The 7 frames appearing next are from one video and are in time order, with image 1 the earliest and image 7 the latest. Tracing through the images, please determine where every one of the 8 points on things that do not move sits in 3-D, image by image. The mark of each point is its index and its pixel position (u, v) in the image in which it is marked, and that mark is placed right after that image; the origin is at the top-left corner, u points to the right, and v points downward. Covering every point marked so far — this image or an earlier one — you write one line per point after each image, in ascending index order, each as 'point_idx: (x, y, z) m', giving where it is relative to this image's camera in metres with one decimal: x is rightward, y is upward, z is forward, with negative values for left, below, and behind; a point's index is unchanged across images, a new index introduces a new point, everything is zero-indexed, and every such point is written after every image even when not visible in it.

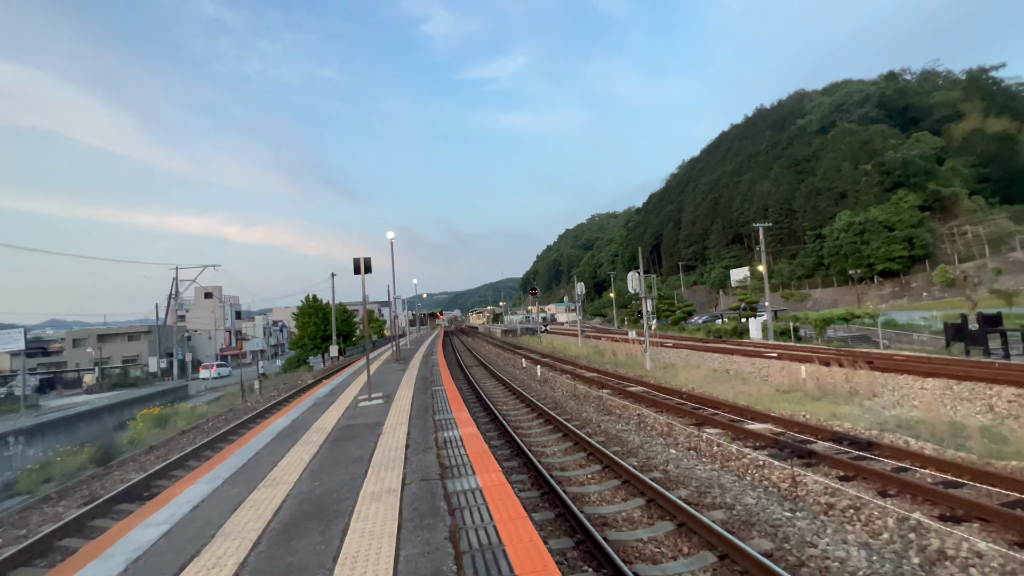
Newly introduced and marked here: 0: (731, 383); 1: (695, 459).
0: (+7.4, -3.2, +15.2) m
1: (+2.7, -2.5, +6.6) m
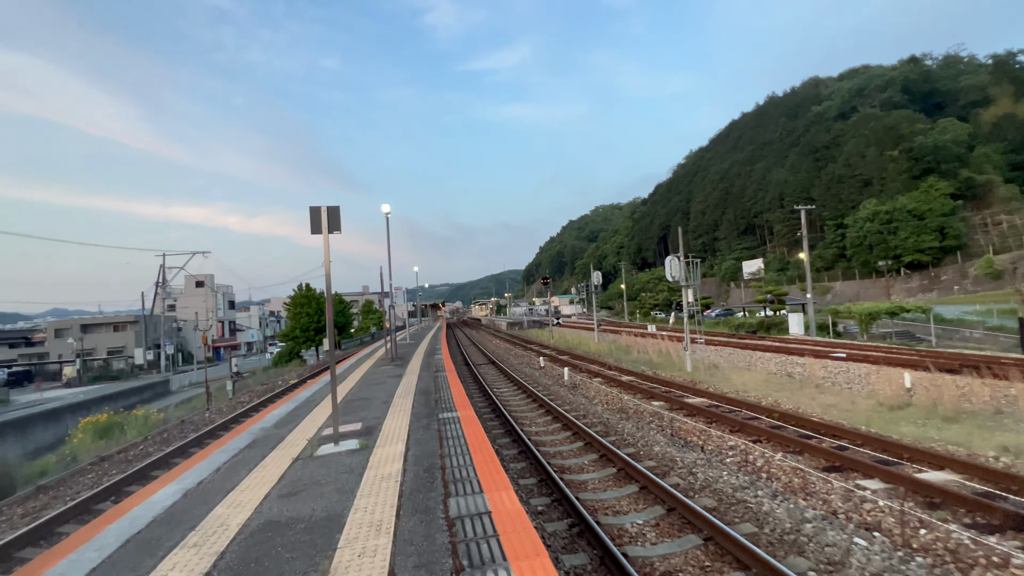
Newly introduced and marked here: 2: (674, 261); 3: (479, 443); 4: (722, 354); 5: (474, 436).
0: (+8.1, -2.9, +12.3) m
1: (+3.3, -2.3, +3.7) m
2: (+6.2, +1.1, +17.2) m
3: (-0.5, -2.3, +6.8) m
4: (+8.7, -2.7, +18.7) m
5: (-0.6, -2.3, +7.1) m
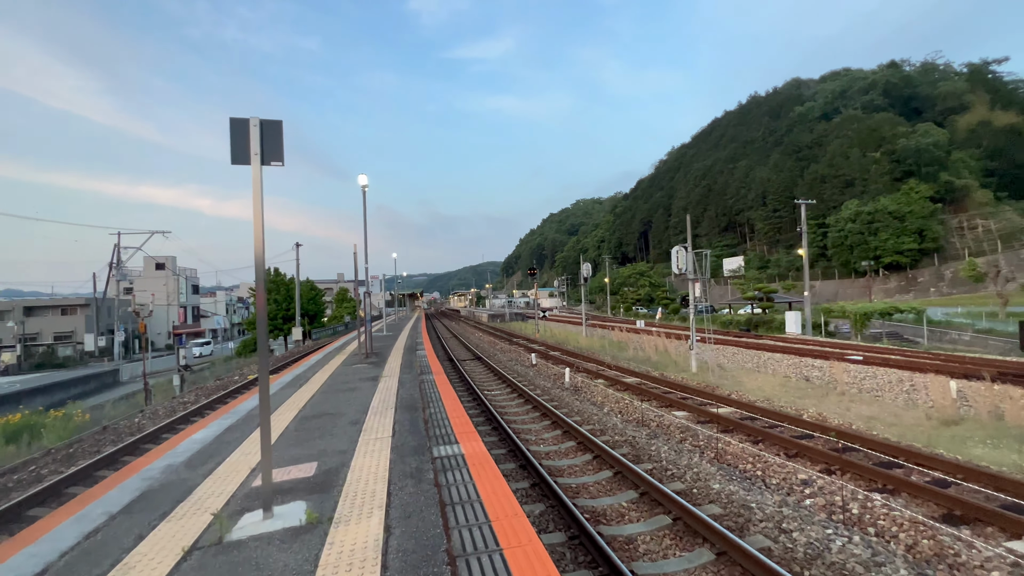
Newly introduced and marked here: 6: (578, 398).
0: (+7.9, -2.8, +11.0) m
1: (+3.6, -2.2, +2.2) m
2: (+5.9, +1.3, +15.7) m
3: (-0.3, -2.1, +5.1) m
4: (+8.3, -2.5, +17.5) m
5: (-0.4, -2.1, +5.4) m
6: (+1.5, -2.6, +10.5) m
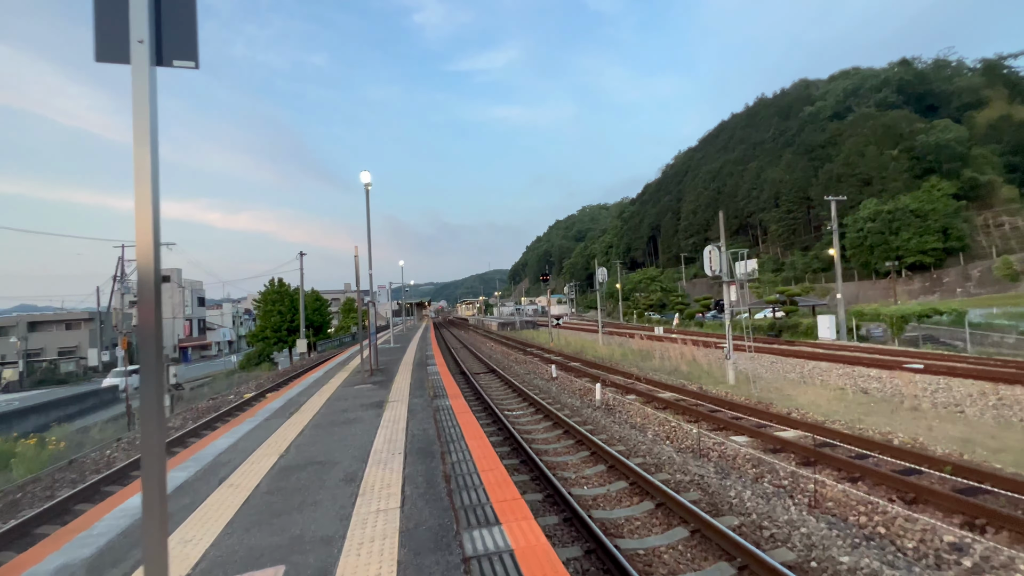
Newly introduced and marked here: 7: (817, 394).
0: (+8.4, -2.8, +9.6) m
1: (+4.0, -2.1, +0.8) m
2: (+6.4, +1.2, +14.4) m
3: (+0.1, -2.2, +3.7) m
4: (+8.9, -2.6, +16.0) m
5: (0.0, -2.2, +4.1) m
6: (+2.0, -2.7, +9.2) m
7: (+8.1, -2.8, +11.9) m
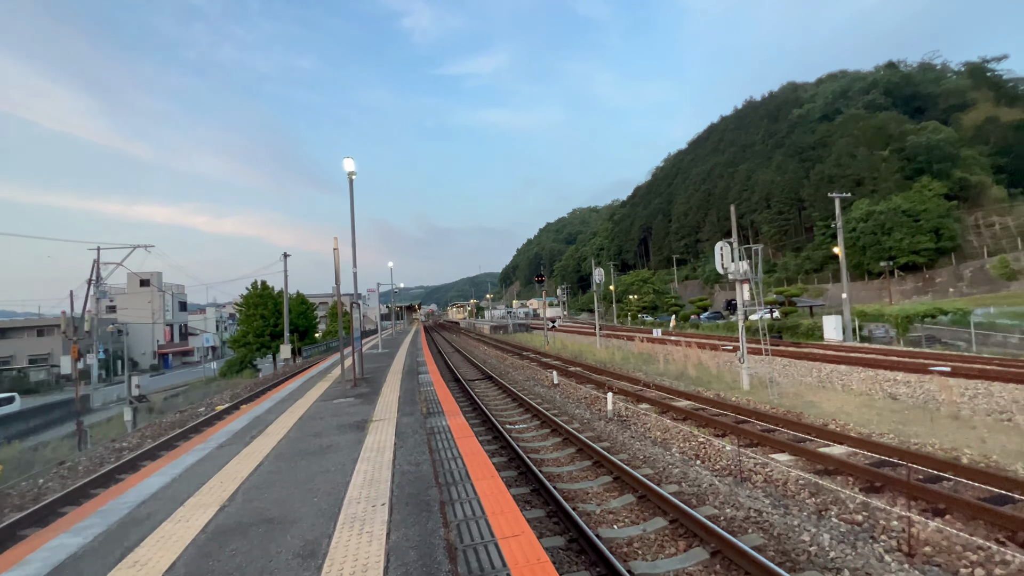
0: (+8.5, -2.7, +8.6) m
1: (+4.2, -2.0, -0.2) m
2: (+6.4, +1.2, +13.5) m
3: (+0.3, -2.1, +2.7) m
4: (+8.8, -2.6, +15.1) m
5: (+0.2, -2.1, +3.0) m
6: (+2.1, -2.6, +8.2) m
7: (+8.1, -2.7, +11.0) m
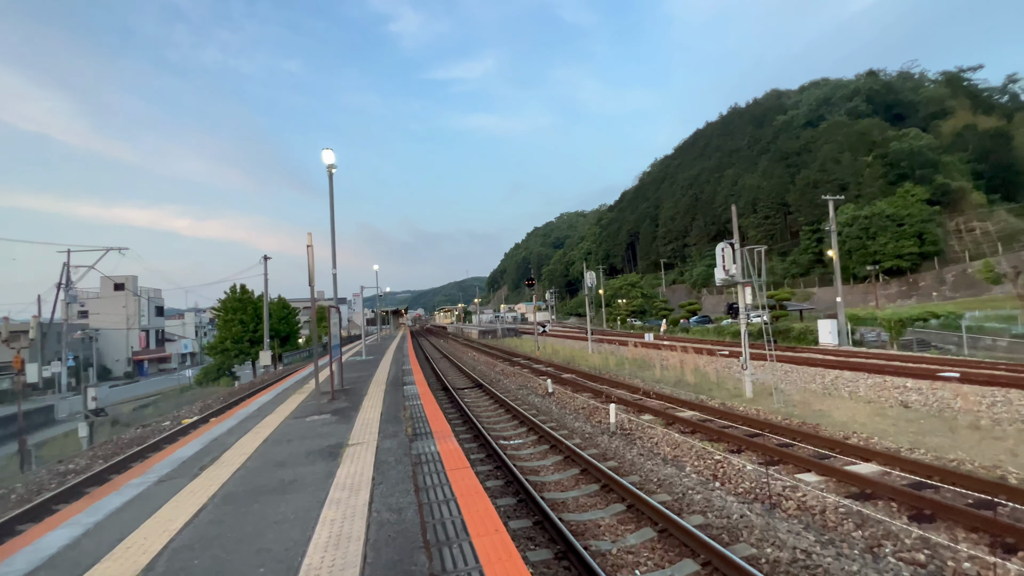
0: (+8.4, -2.7, +8.1) m
1: (+4.4, -2.0, -0.8) m
2: (+6.1, +1.1, +12.9) m
3: (+0.4, -2.1, +1.9) m
4: (+8.6, -2.7, +14.6) m
5: (+0.3, -2.1, +2.3) m
6: (+2.0, -2.6, +7.4) m
7: (+7.9, -2.8, +10.5) m
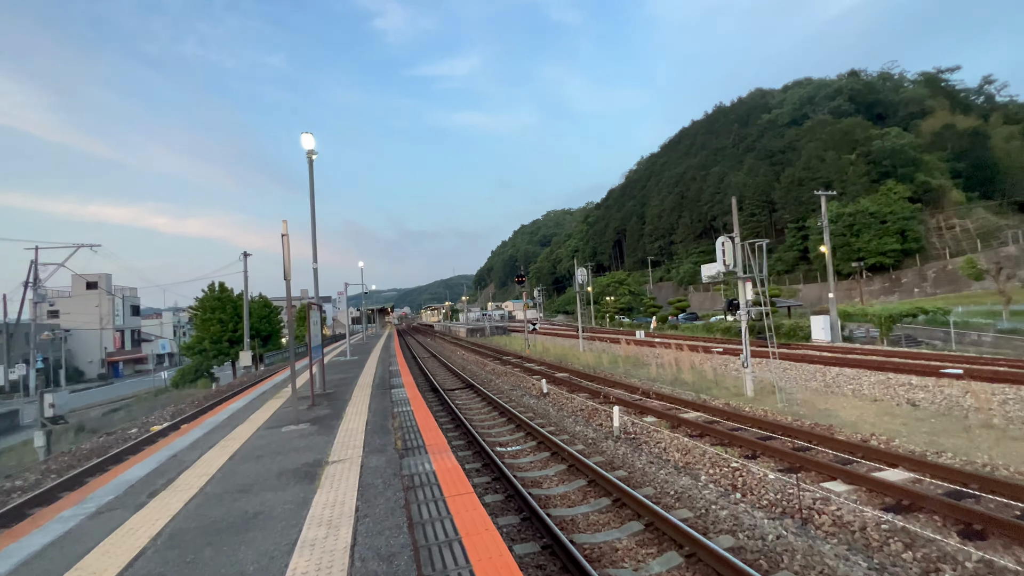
0: (+8.4, -2.6, +7.8) m
1: (+4.6, -1.9, -1.3) m
2: (+5.9, +1.3, +12.5) m
3: (+0.5, -2.0, +1.3) m
4: (+8.3, -2.6, +14.3) m
5: (+0.4, -2.0, +1.7) m
6: (+2.0, -2.5, +6.9) m
7: (+7.8, -2.7, +10.1) m
